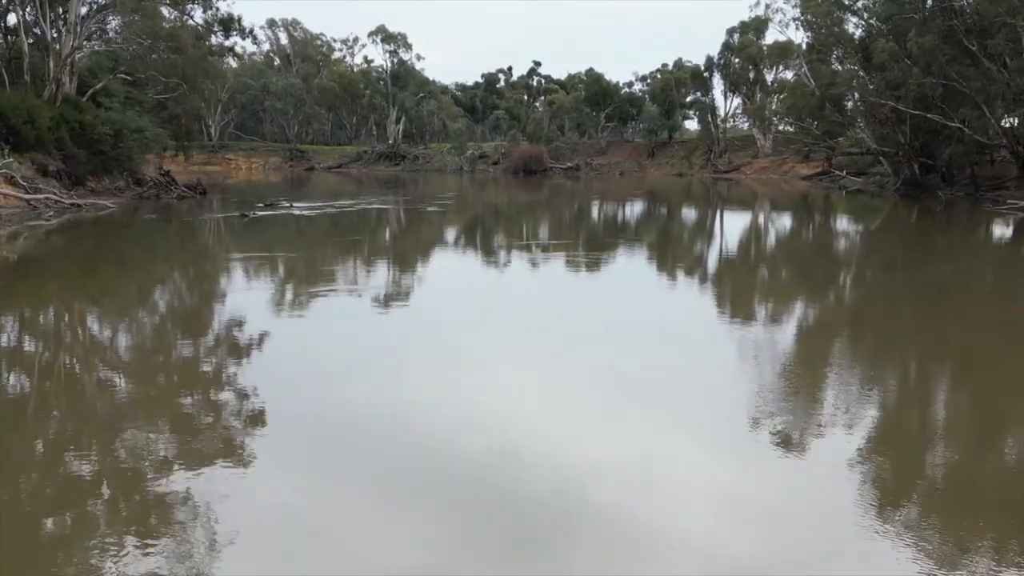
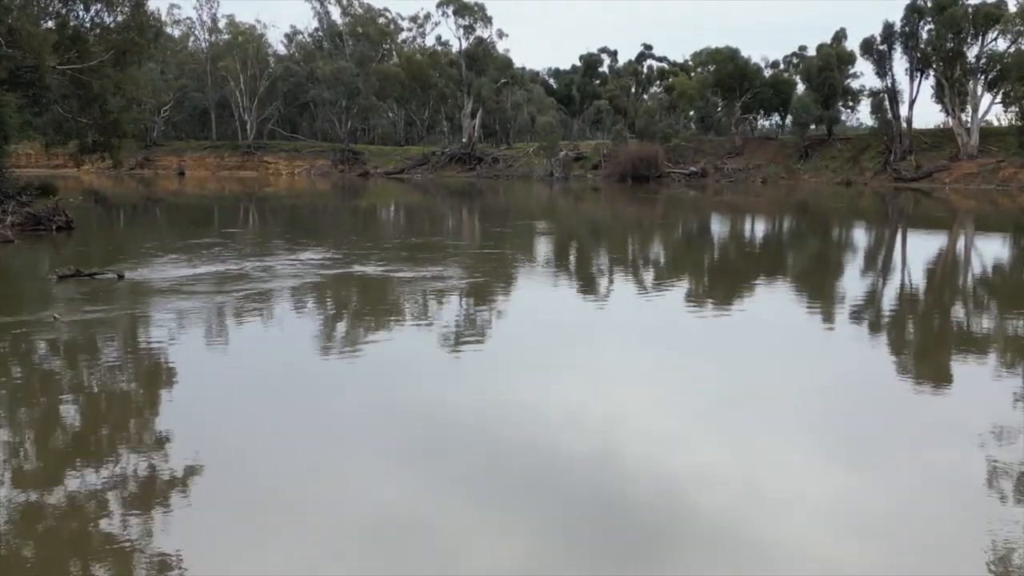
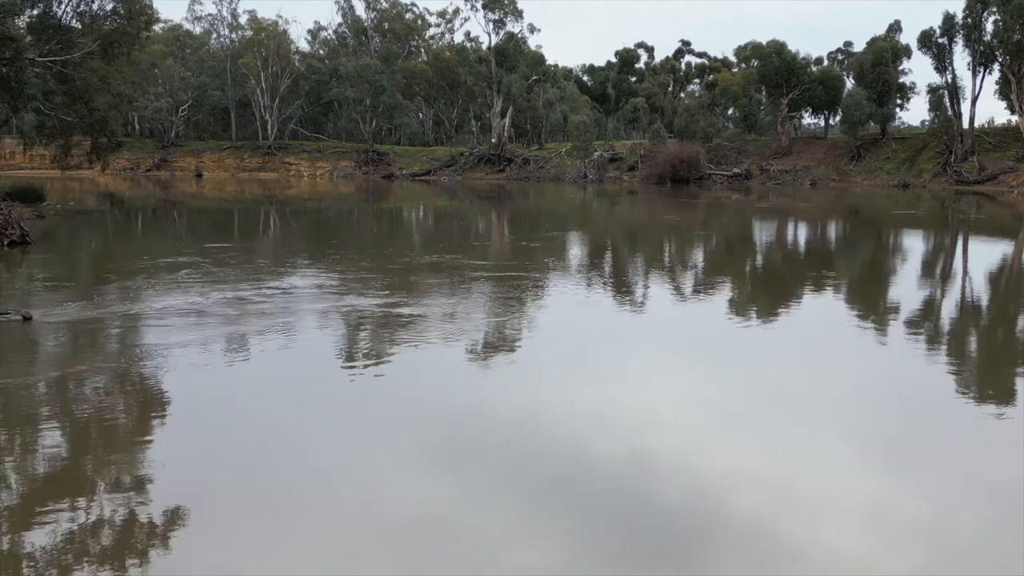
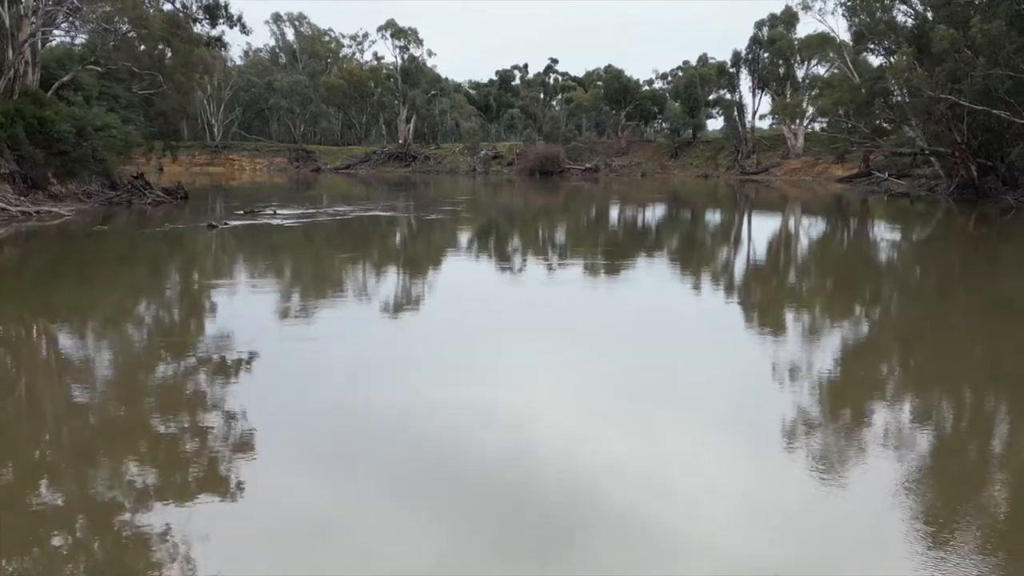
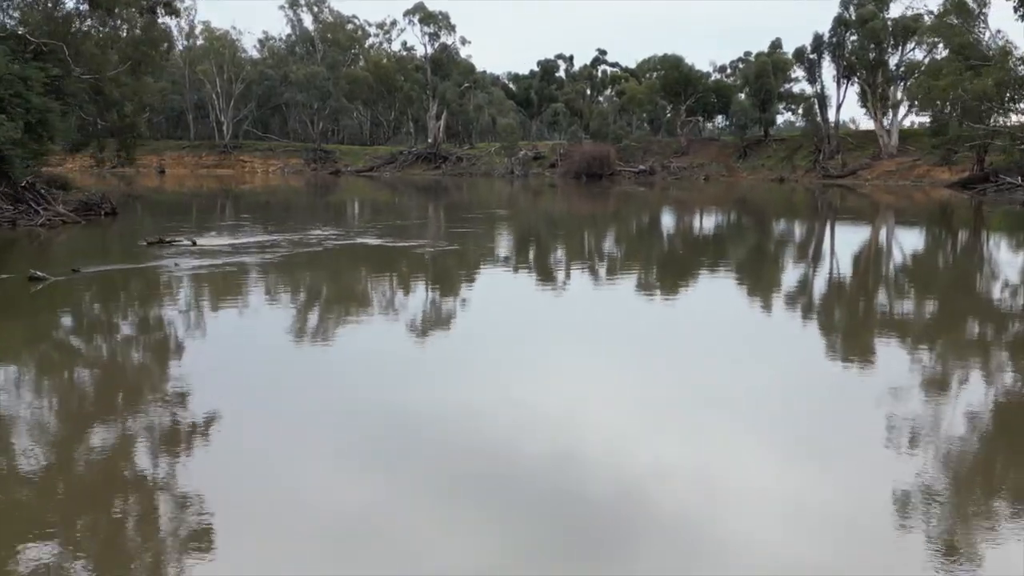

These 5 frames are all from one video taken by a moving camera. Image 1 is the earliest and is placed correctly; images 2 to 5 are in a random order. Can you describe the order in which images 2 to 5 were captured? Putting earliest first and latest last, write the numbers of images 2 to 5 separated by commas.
4, 5, 2, 3
